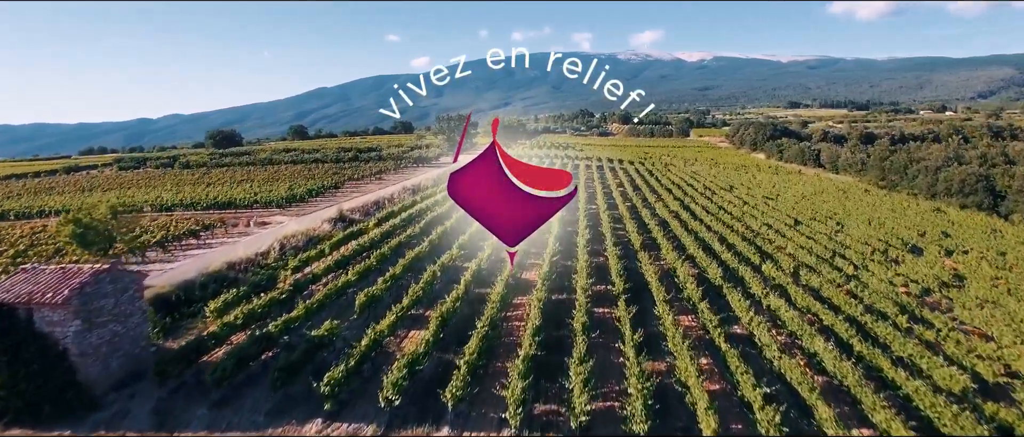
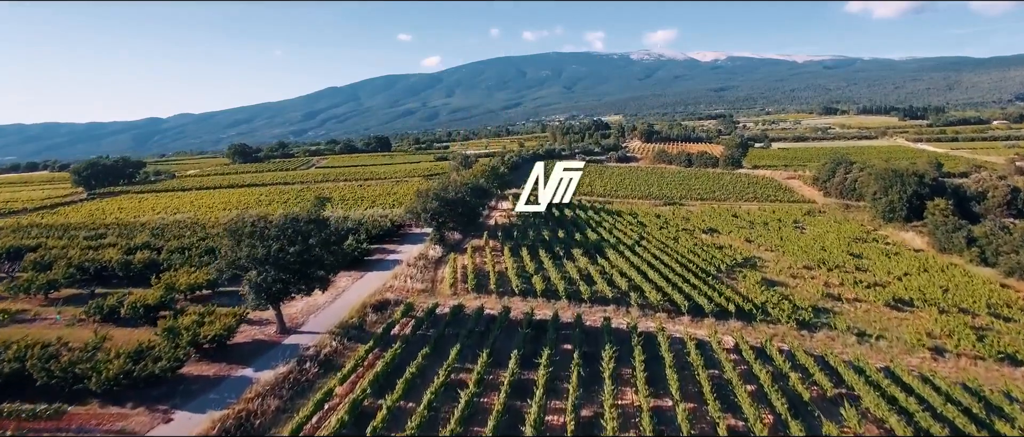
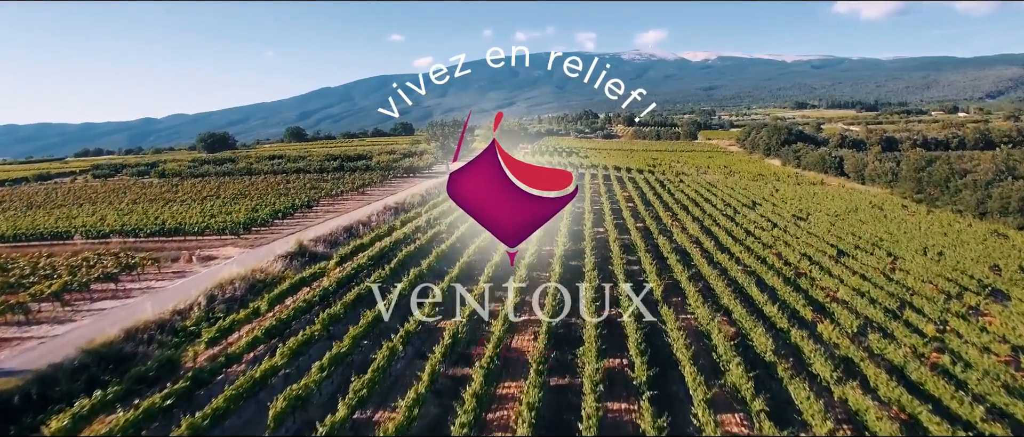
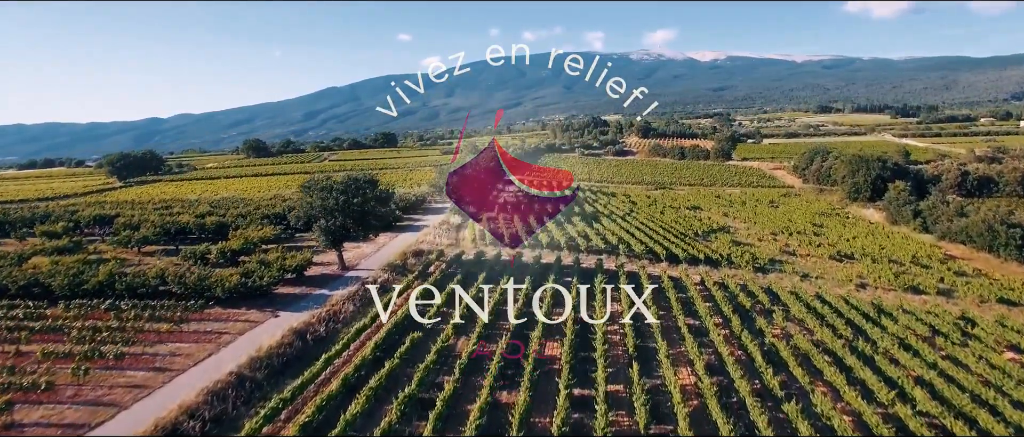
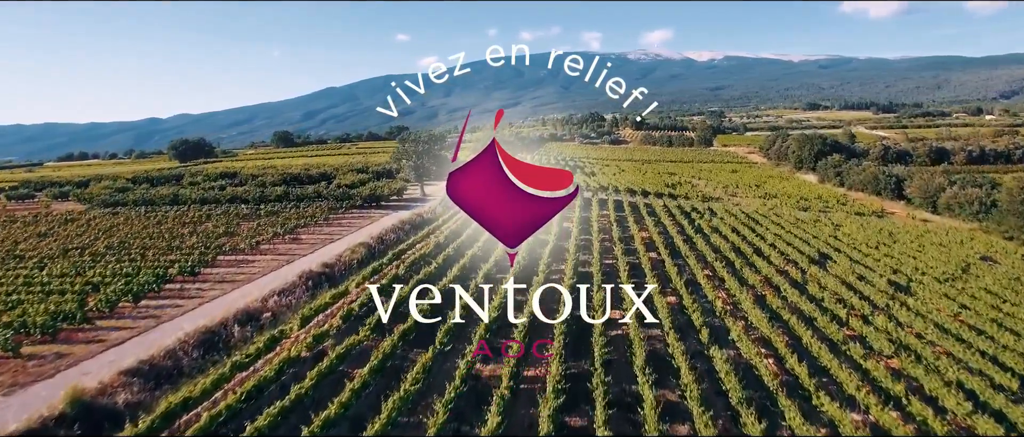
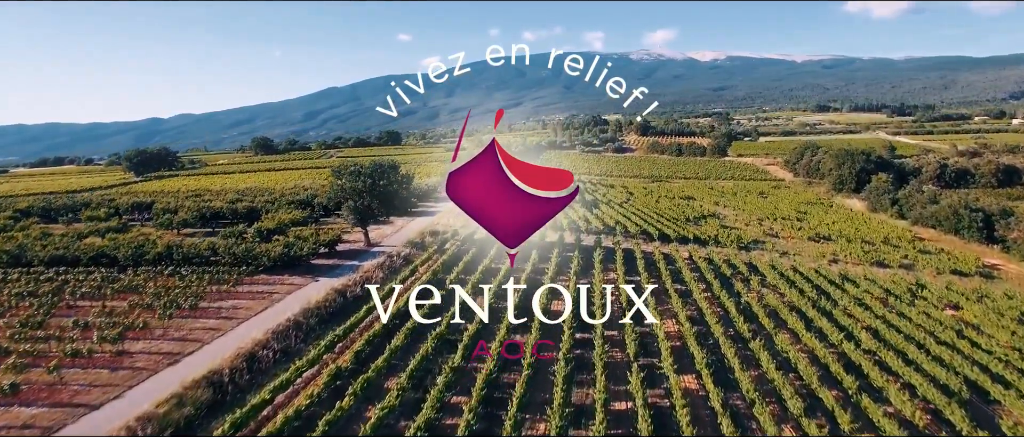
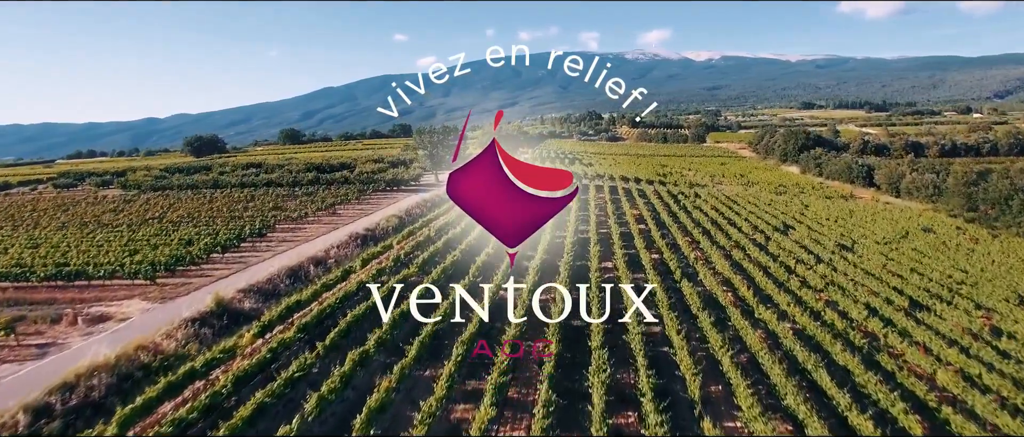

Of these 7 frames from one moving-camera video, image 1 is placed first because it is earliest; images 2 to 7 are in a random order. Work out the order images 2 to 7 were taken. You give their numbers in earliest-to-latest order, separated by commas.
3, 7, 5, 6, 4, 2
